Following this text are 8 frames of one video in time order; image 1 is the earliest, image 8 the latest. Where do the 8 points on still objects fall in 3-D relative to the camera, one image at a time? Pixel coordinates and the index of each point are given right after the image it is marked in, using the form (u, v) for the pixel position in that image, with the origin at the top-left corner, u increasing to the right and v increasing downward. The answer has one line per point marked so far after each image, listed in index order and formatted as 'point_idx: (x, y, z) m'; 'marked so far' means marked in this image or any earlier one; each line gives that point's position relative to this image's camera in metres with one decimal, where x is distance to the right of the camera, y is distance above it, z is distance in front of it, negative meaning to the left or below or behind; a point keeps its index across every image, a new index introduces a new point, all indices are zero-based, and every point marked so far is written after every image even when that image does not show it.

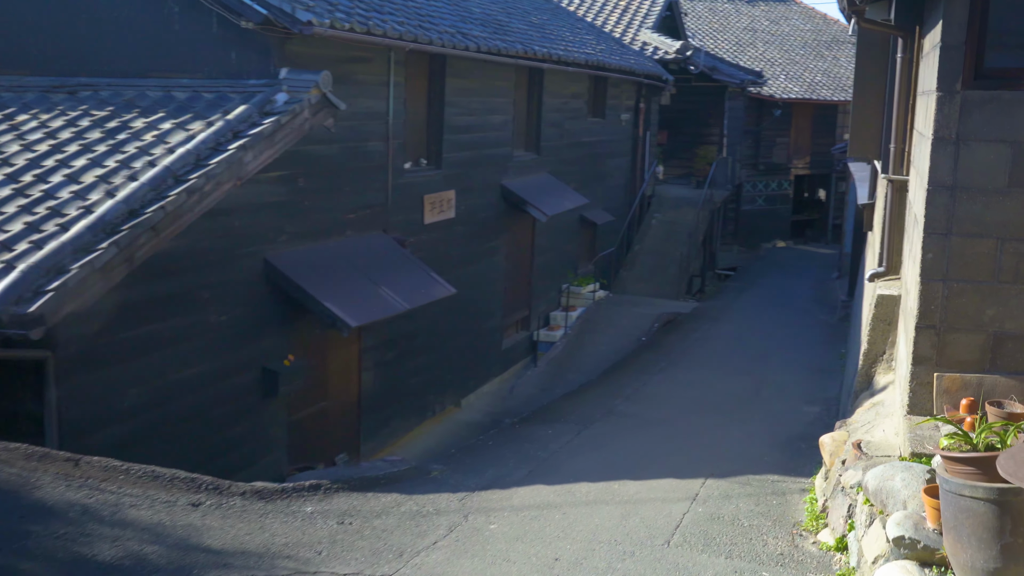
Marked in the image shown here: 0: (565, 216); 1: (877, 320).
0: (+0.7, +1.0, +13.7) m
1: (+2.1, -0.2, +5.8) m
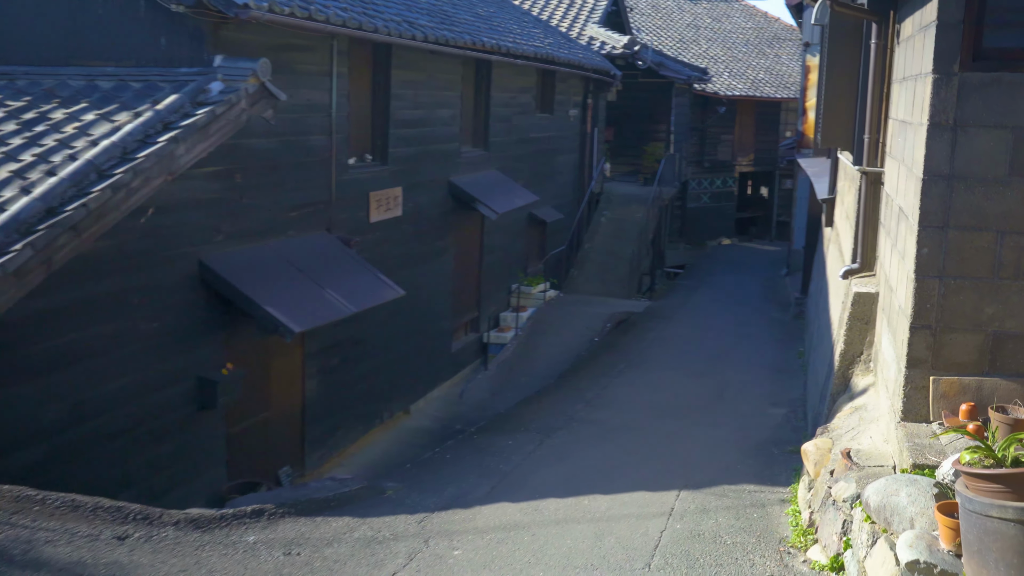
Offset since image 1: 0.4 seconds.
0: (0.0, +1.0, +13.3) m
1: (+1.9, -0.2, +5.5) m
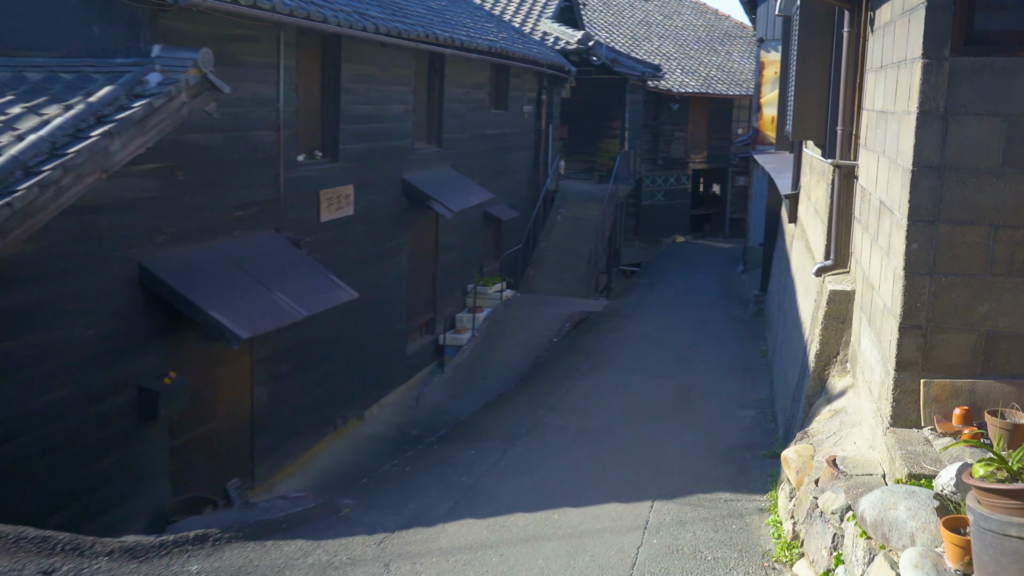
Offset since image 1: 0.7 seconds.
0: (-0.6, +1.0, +13.0) m
1: (+1.7, -0.2, +5.3) m
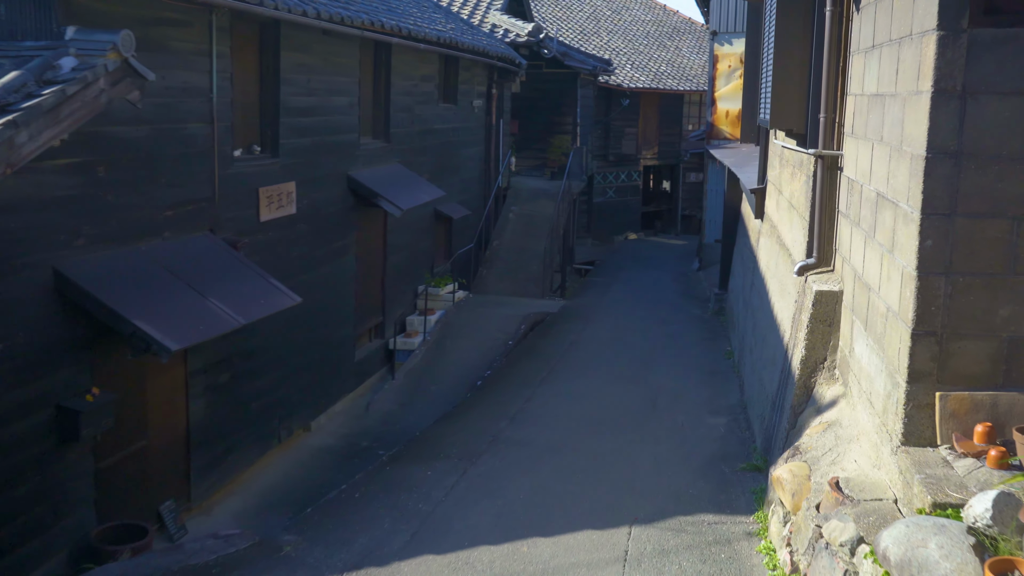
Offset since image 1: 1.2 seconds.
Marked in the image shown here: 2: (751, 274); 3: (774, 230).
0: (-1.2, +1.0, +12.5) m
1: (+1.5, -0.2, +4.9) m
2: (+2.1, +0.1, +8.8) m
3: (+1.9, +0.4, +7.2) m
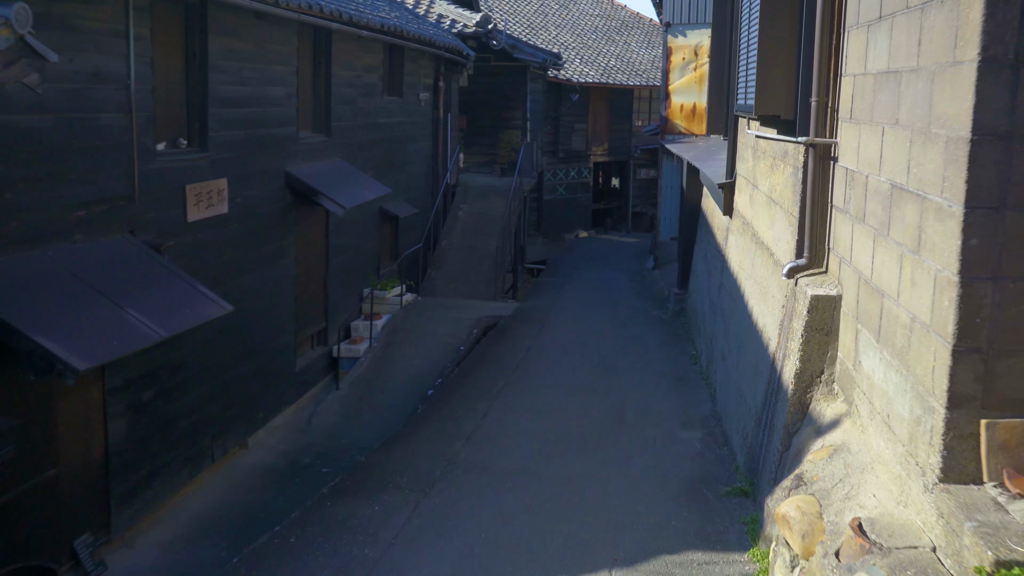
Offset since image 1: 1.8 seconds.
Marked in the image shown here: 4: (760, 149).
0: (-1.8, +0.9, +11.8) m
1: (+1.3, -0.2, +4.4) m
2: (+1.7, +0.1, +8.3) m
3: (+1.6, +0.4, +6.7) m
4: (+1.6, +0.9, +6.2) m
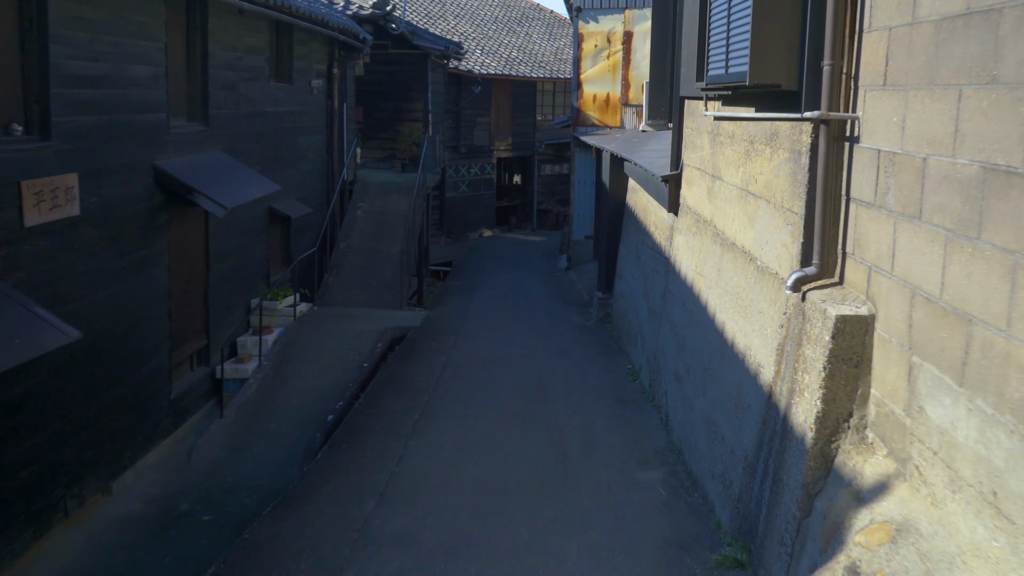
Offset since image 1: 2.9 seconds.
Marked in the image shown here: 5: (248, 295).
0: (-2.7, +0.8, +10.4) m
1: (+1.1, -0.2, +3.3) m
2: (+1.1, +0.1, +7.3) m
3: (+1.1, +0.4, +5.7) m
4: (+1.1, +0.8, +5.2) m
5: (-2.8, -0.1, +10.4) m
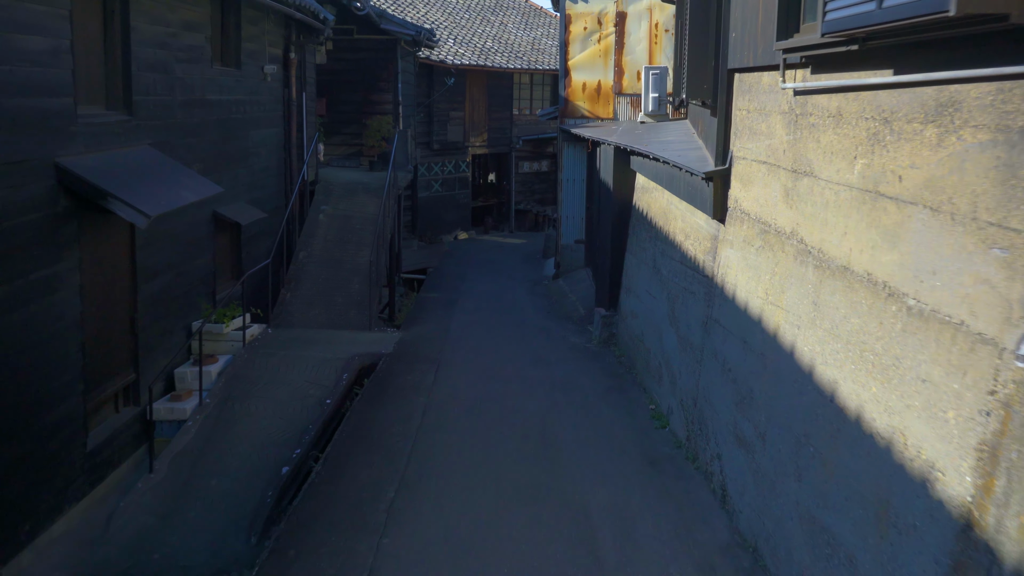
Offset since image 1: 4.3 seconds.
0: (-2.9, +0.6, +8.7) m
1: (+1.2, -0.4, +1.8) m
2: (+1.1, -0.1, +5.8) m
3: (+1.2, +0.2, +4.2) m
4: (+1.2, +0.7, +3.7) m
5: (-2.9, -0.3, +8.8) m
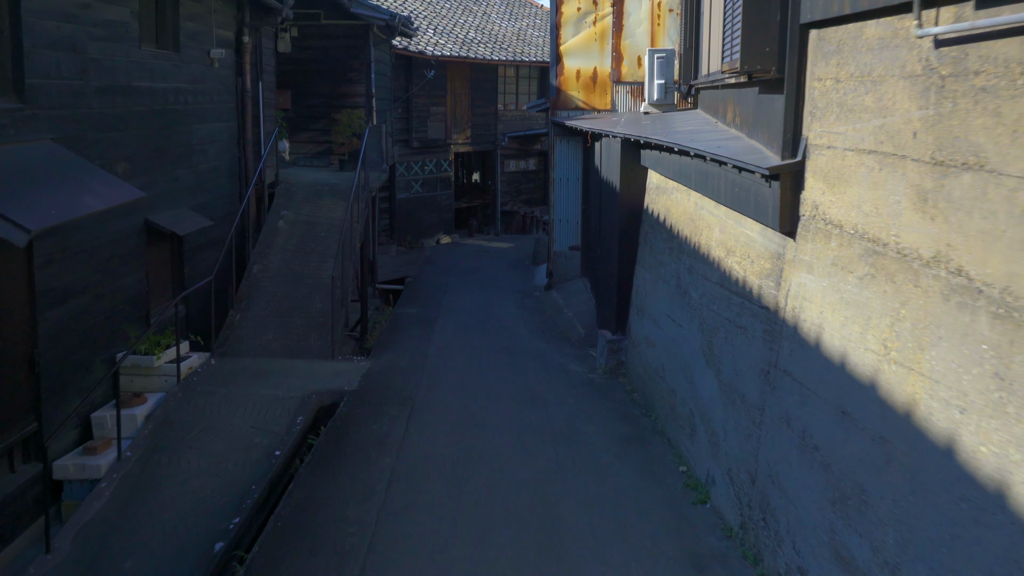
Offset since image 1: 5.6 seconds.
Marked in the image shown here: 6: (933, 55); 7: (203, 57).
0: (-2.9, +0.5, +7.2) m
1: (+1.2, -0.6, +0.4) m
2: (+1.0, -0.2, +4.3) m
3: (+1.1, +0.1, +2.7) m
4: (+1.2, +0.5, +2.3) m
5: (-2.9, -0.4, +7.3) m
6: (+1.2, +0.7, +2.7) m
7: (-2.9, +2.2, +9.2) m
